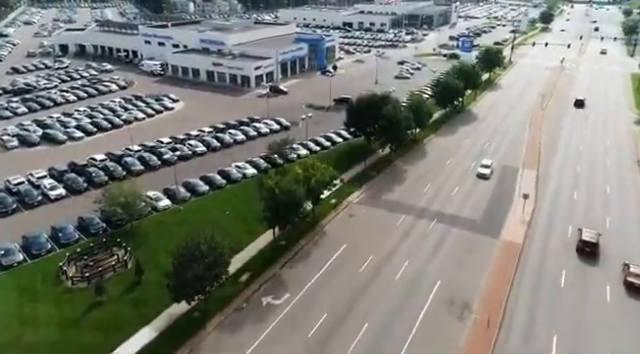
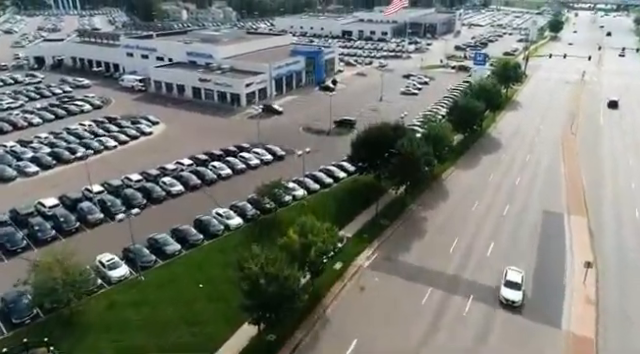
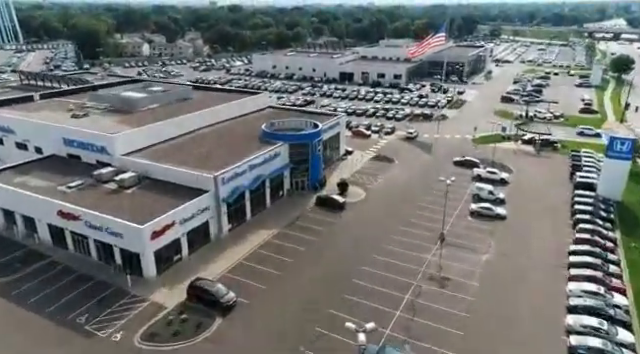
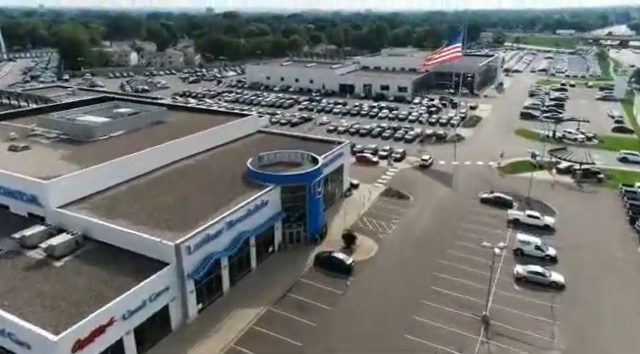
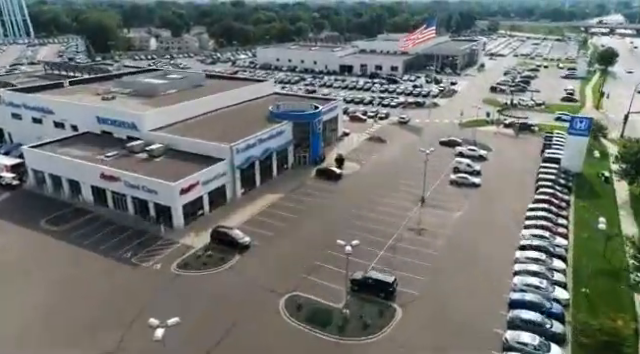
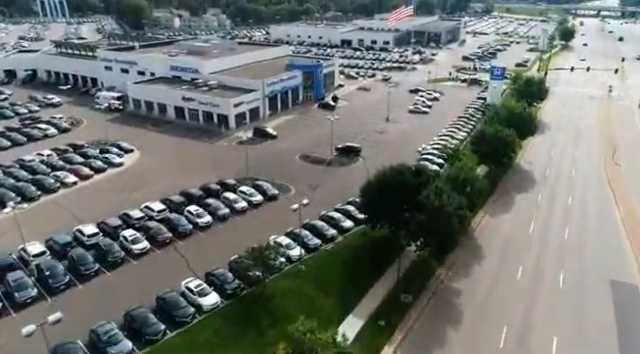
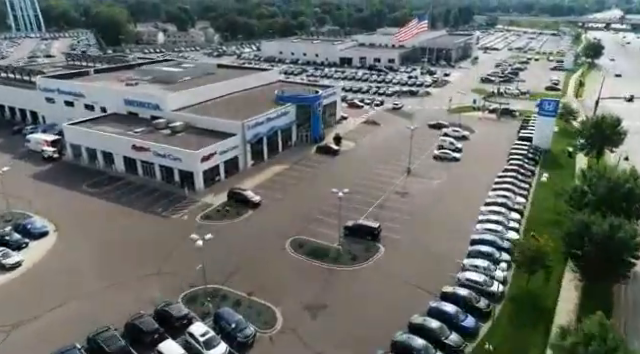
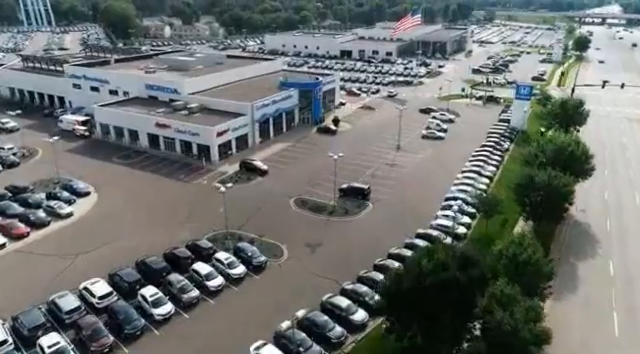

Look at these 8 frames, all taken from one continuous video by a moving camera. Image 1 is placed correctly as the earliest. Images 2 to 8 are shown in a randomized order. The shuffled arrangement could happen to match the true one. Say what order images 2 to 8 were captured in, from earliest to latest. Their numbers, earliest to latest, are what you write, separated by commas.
2, 6, 8, 7, 5, 3, 4
